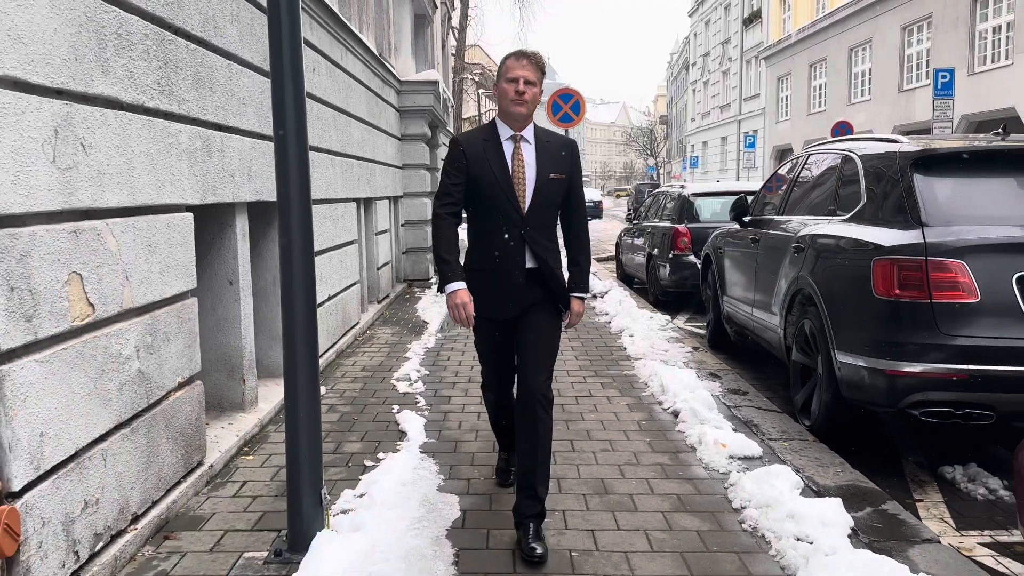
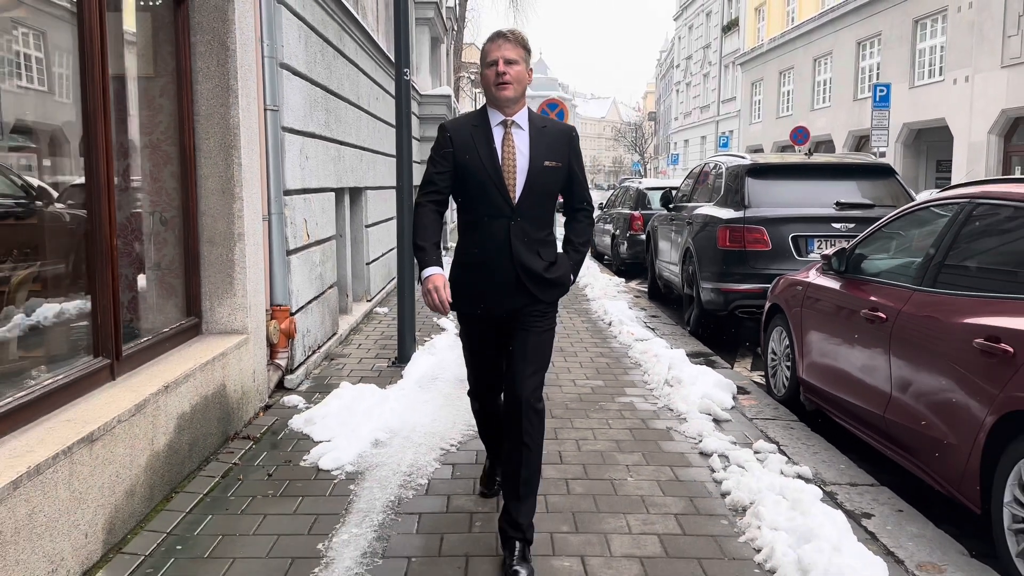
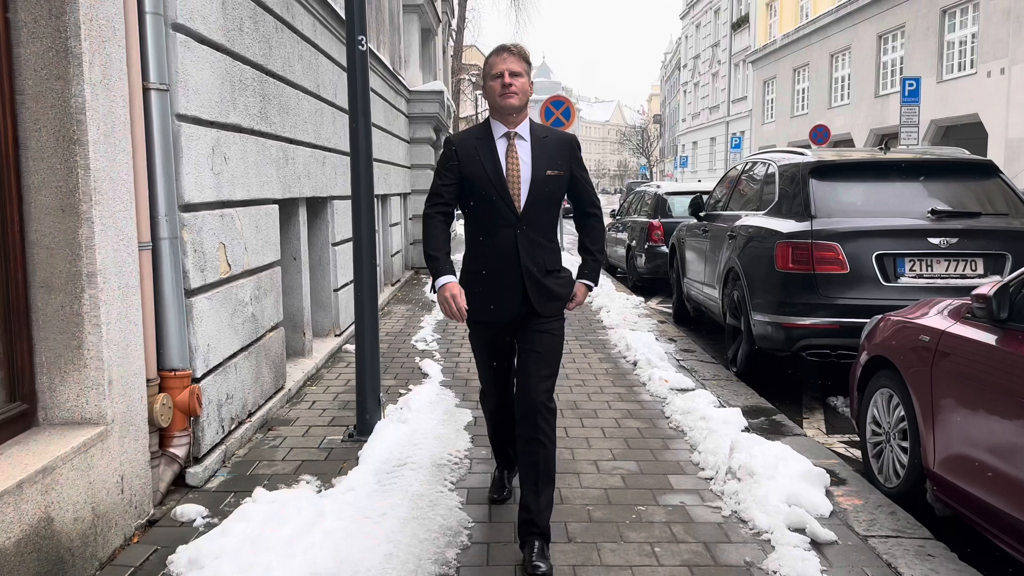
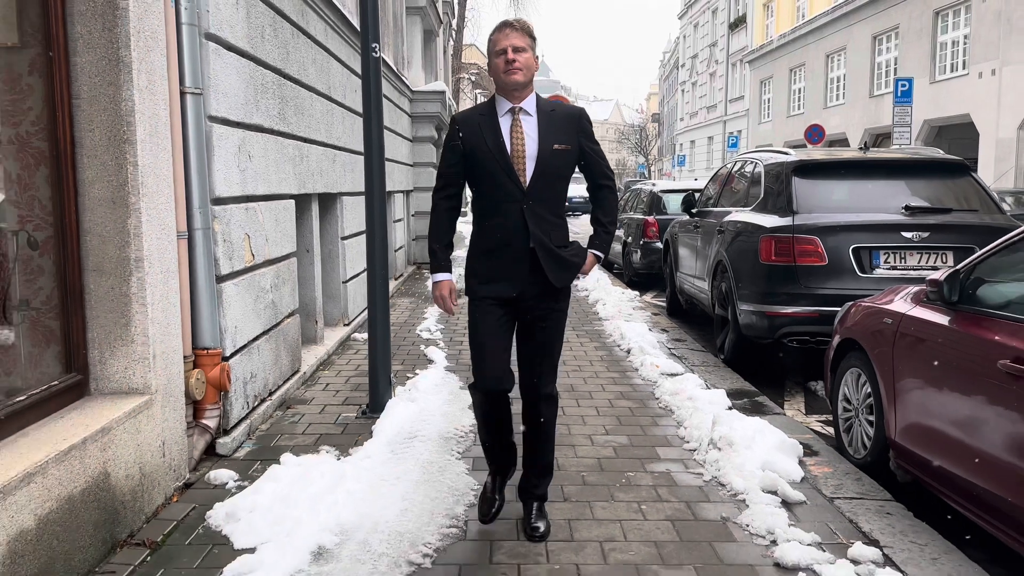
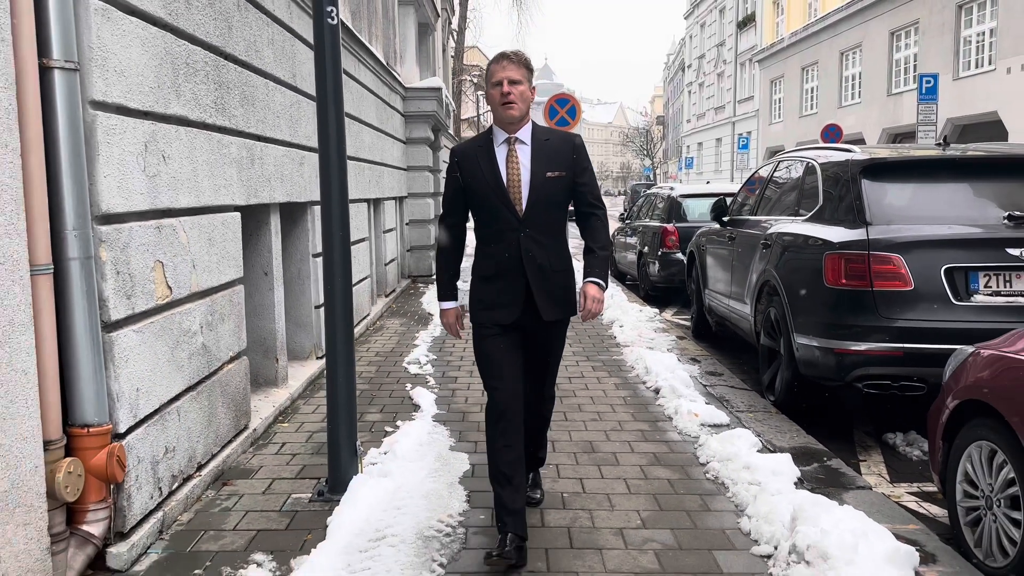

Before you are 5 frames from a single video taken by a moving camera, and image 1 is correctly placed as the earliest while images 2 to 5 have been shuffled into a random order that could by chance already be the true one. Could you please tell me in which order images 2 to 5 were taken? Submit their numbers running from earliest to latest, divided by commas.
5, 3, 4, 2
